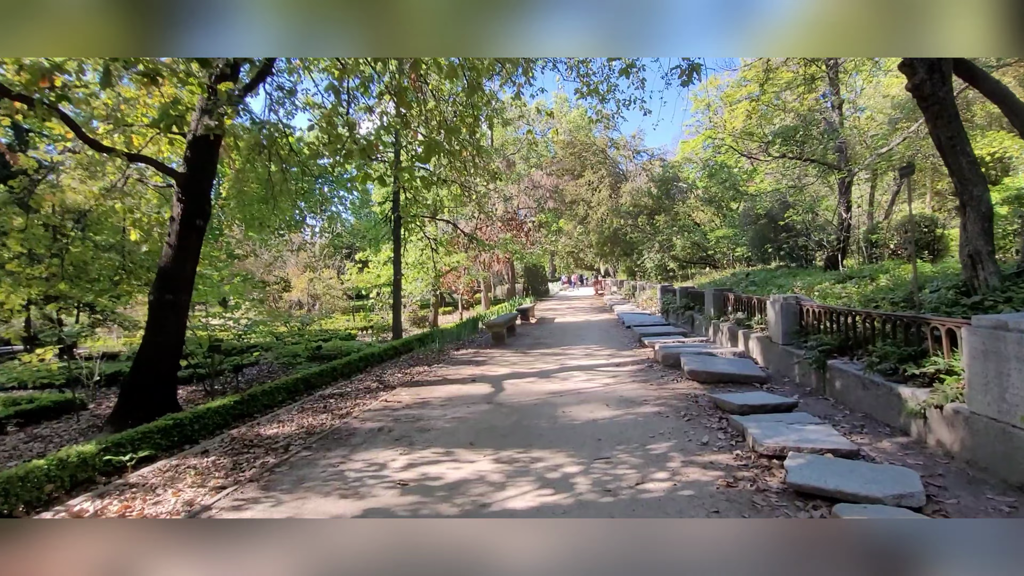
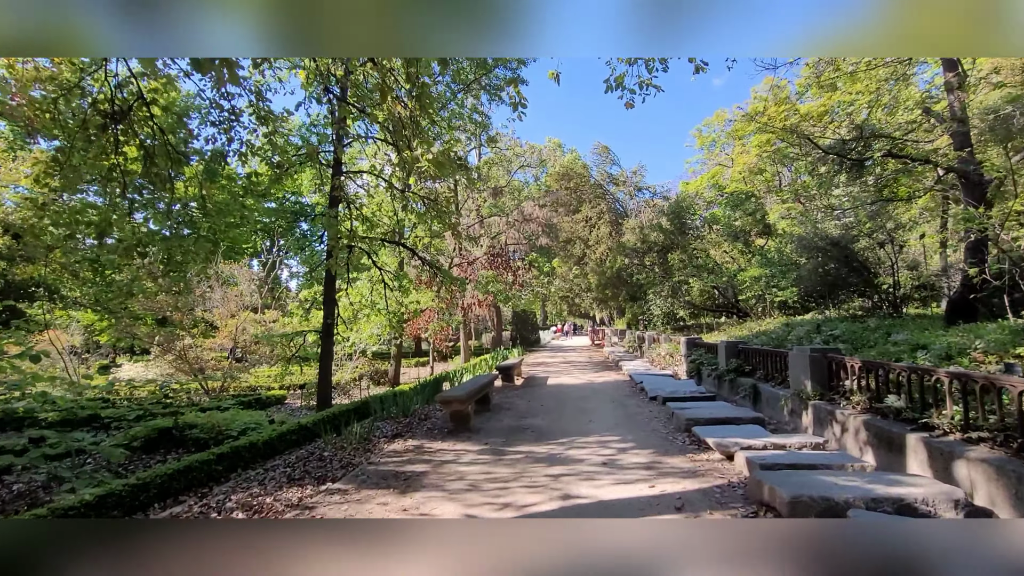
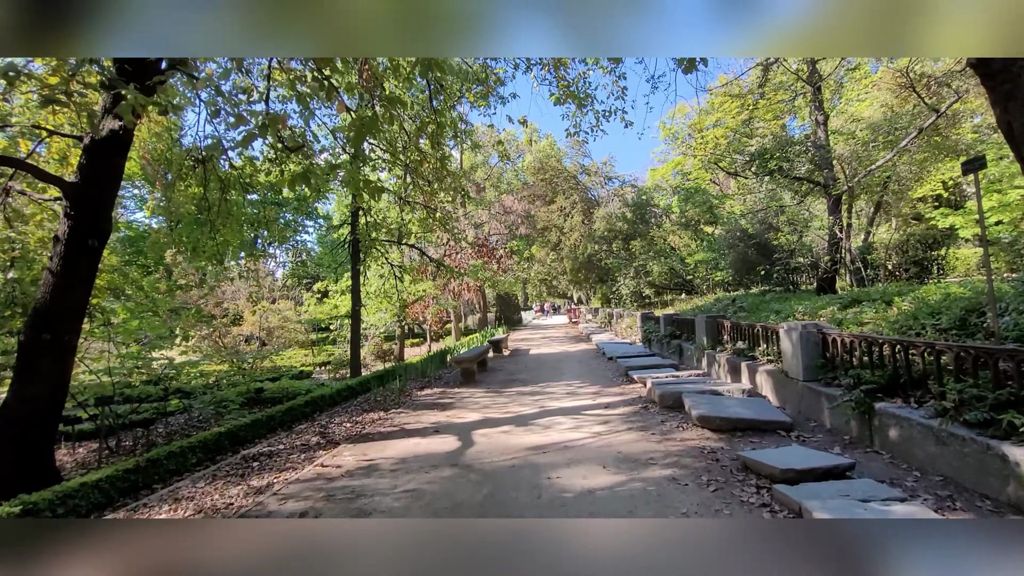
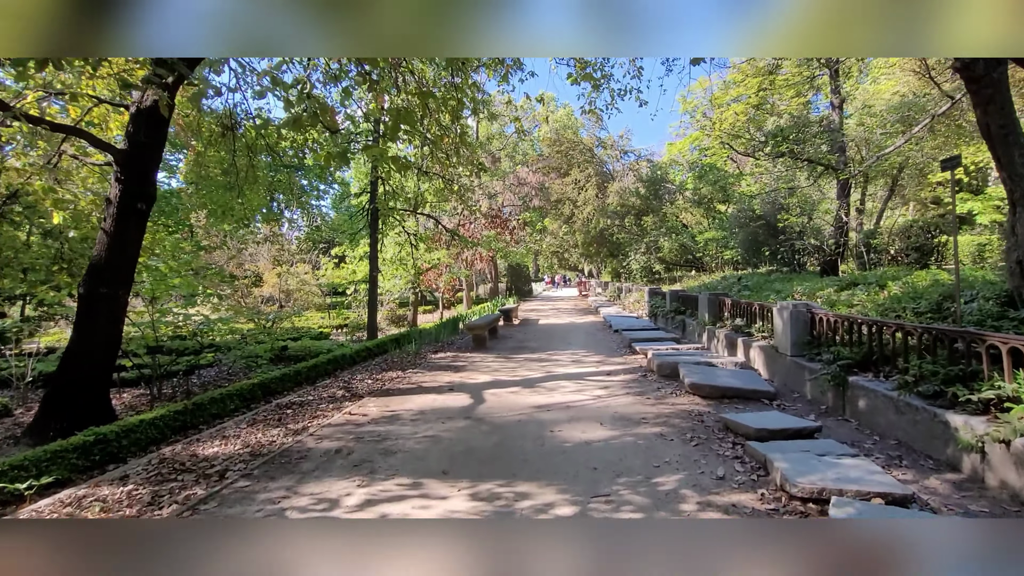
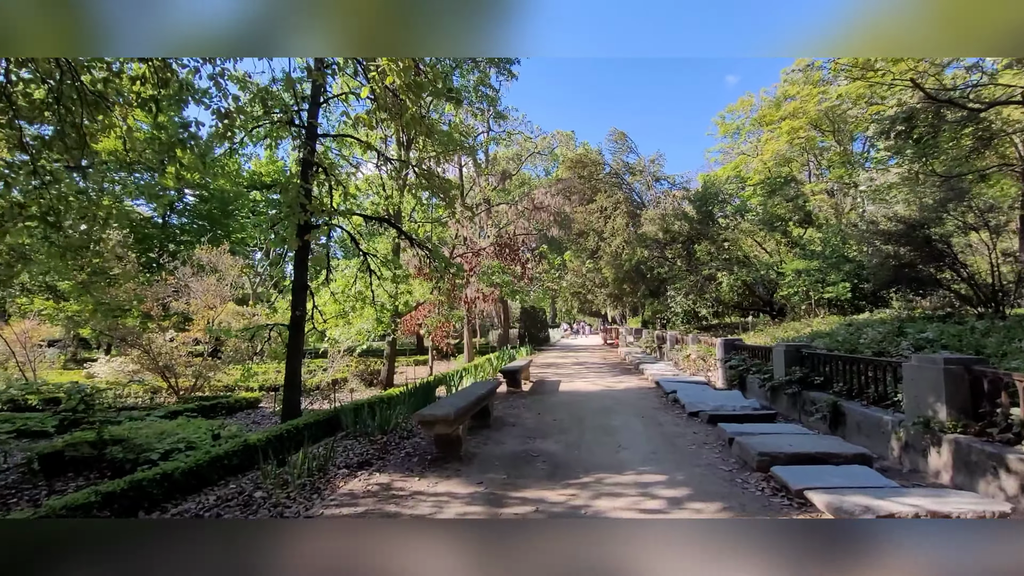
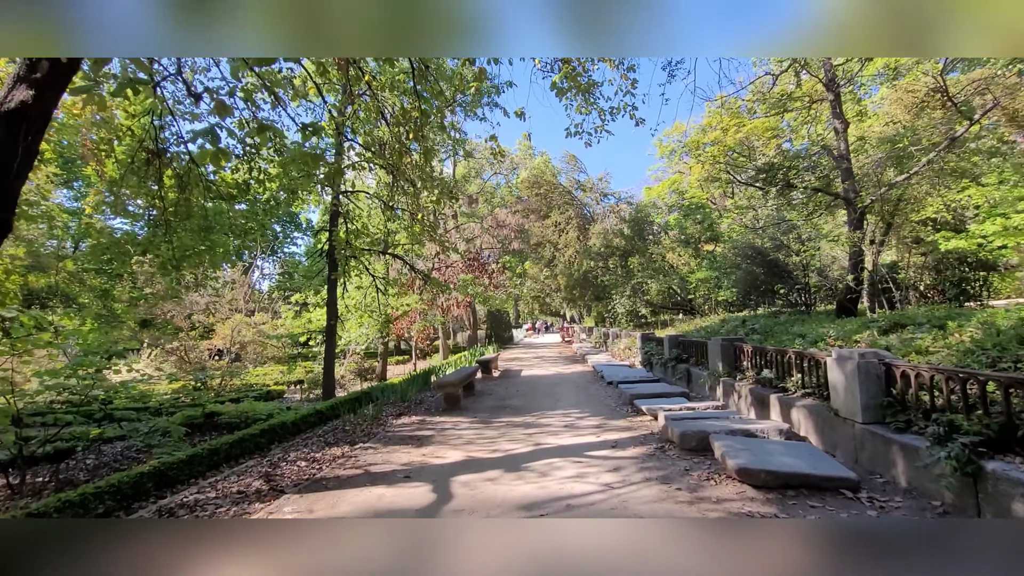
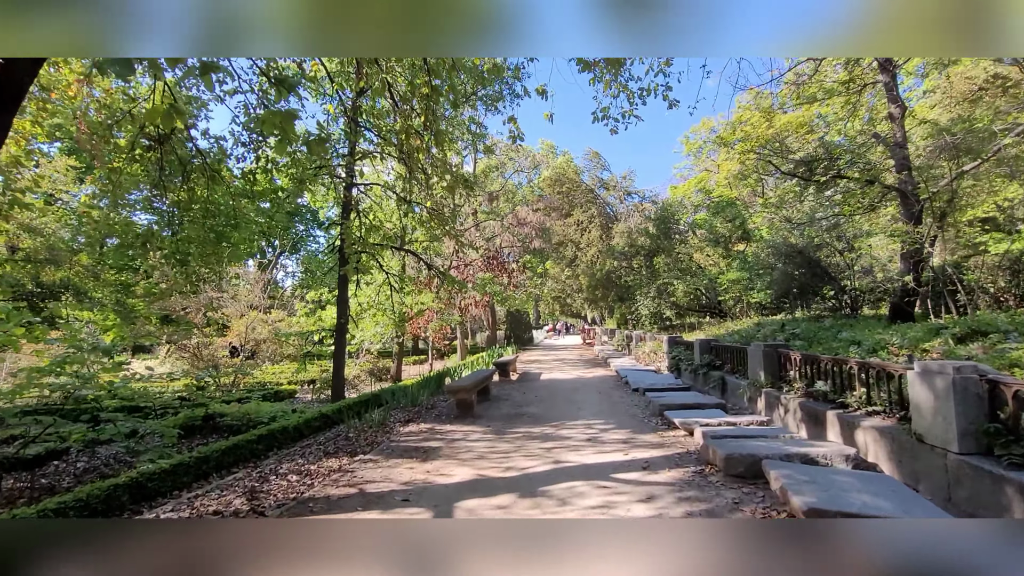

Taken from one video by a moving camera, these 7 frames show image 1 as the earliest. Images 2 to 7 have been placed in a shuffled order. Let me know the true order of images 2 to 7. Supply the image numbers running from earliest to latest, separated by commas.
4, 3, 6, 7, 2, 5
